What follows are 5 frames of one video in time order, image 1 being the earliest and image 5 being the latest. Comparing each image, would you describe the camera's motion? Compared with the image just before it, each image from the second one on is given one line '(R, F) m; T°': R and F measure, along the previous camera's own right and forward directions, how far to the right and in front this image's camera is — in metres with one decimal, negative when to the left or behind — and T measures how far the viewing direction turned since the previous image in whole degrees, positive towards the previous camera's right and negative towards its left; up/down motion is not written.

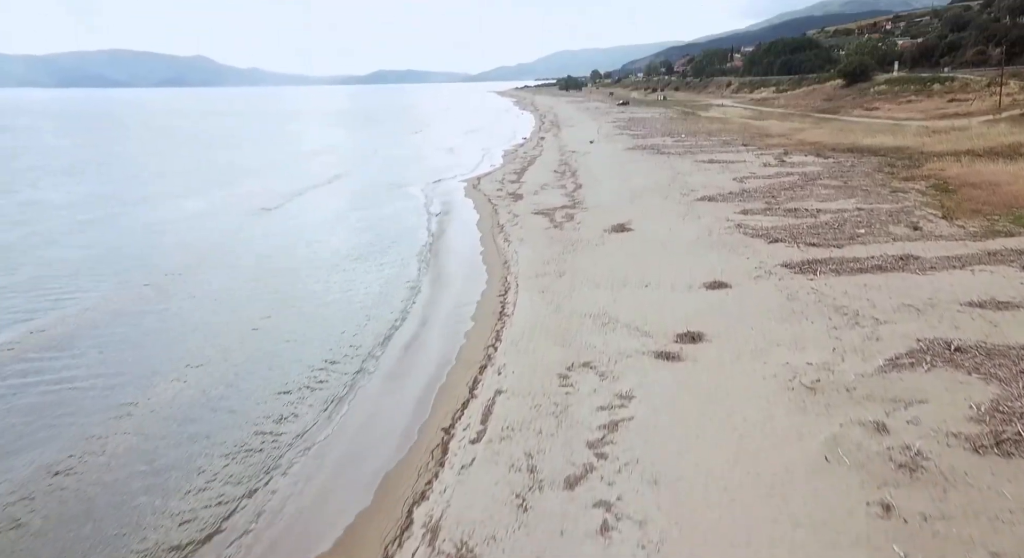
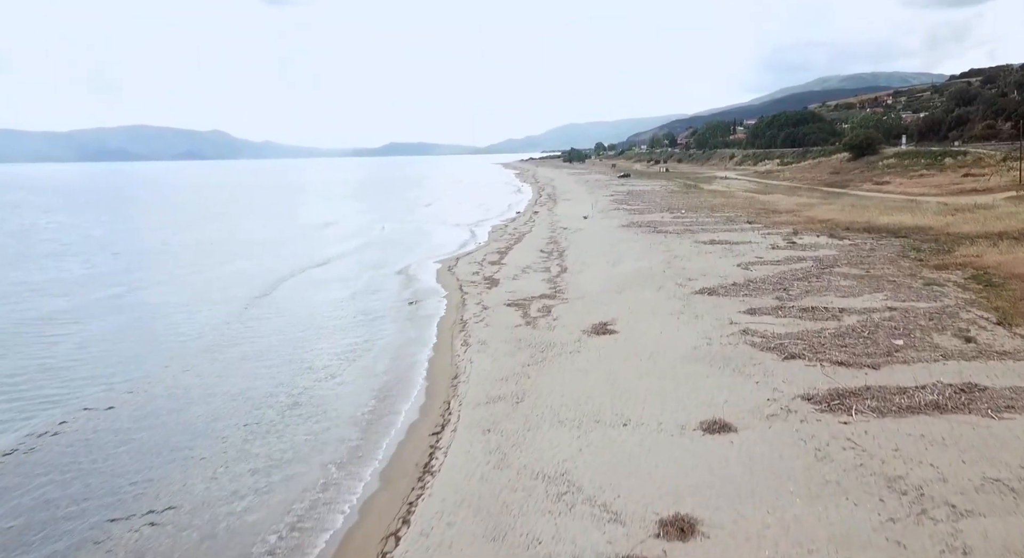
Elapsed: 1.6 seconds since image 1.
(+0.9, +2.1) m; -1°
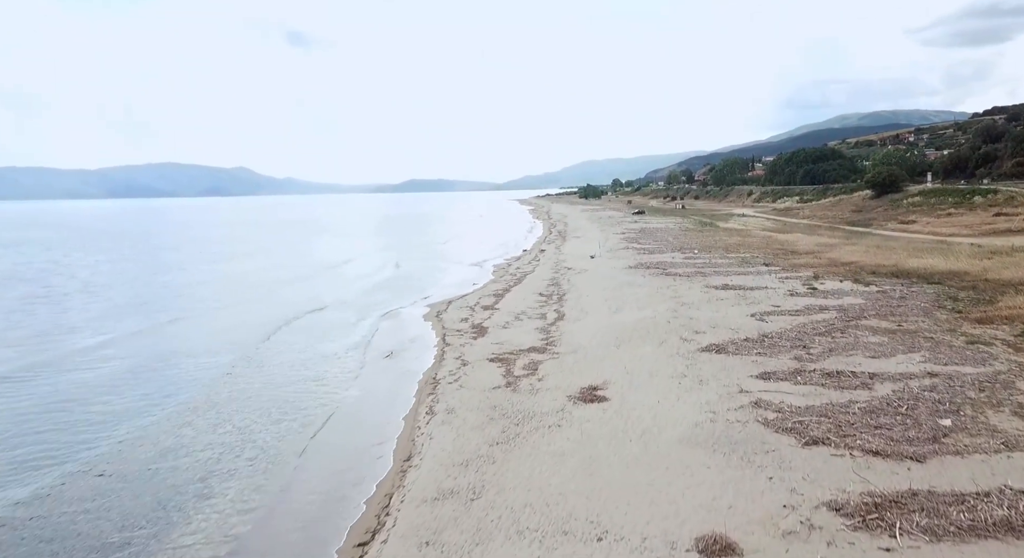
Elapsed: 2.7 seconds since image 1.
(+0.7, +1.4) m; -2°
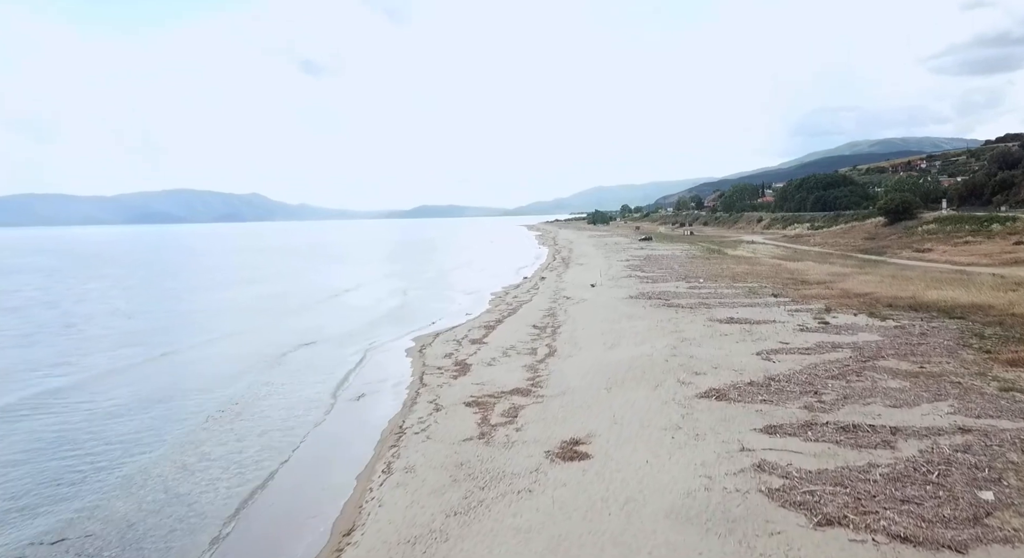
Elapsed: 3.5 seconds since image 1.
(+0.6, +1.0) m; -1°
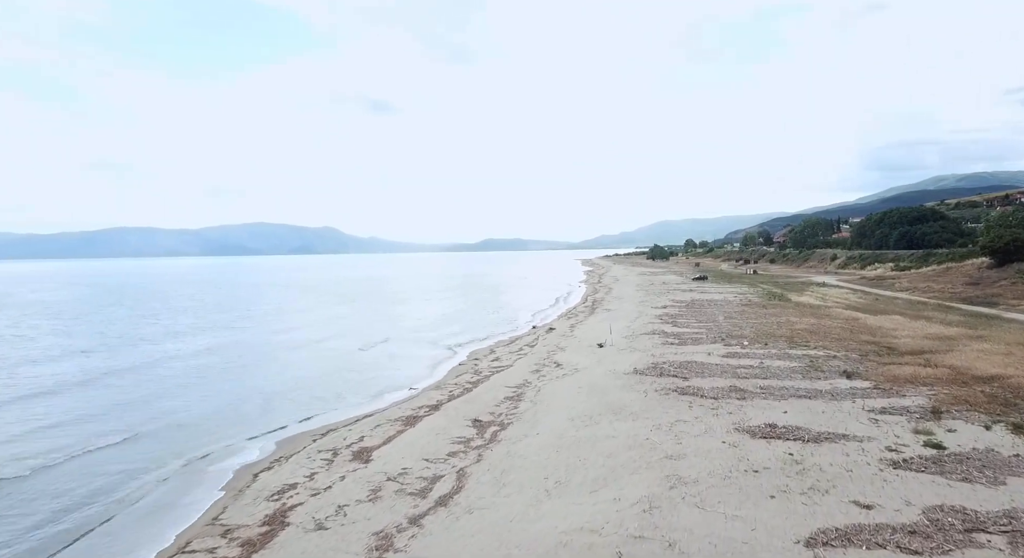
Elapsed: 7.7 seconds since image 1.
(+3.0, +6.1) m; -6°
